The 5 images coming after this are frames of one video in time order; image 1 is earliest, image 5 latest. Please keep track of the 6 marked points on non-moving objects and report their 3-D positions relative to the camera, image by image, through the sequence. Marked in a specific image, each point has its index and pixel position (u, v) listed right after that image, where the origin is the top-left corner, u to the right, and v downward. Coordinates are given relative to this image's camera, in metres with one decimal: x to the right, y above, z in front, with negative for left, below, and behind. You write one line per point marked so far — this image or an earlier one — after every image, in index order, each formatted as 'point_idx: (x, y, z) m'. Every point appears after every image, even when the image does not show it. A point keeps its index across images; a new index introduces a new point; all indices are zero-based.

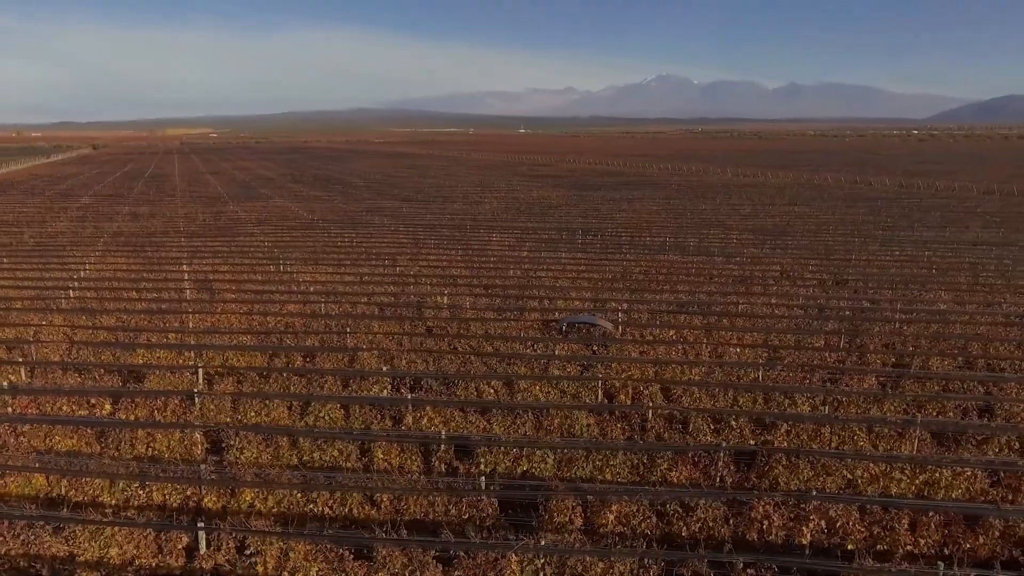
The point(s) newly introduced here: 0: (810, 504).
0: (+3.2, -2.3, +7.7) m
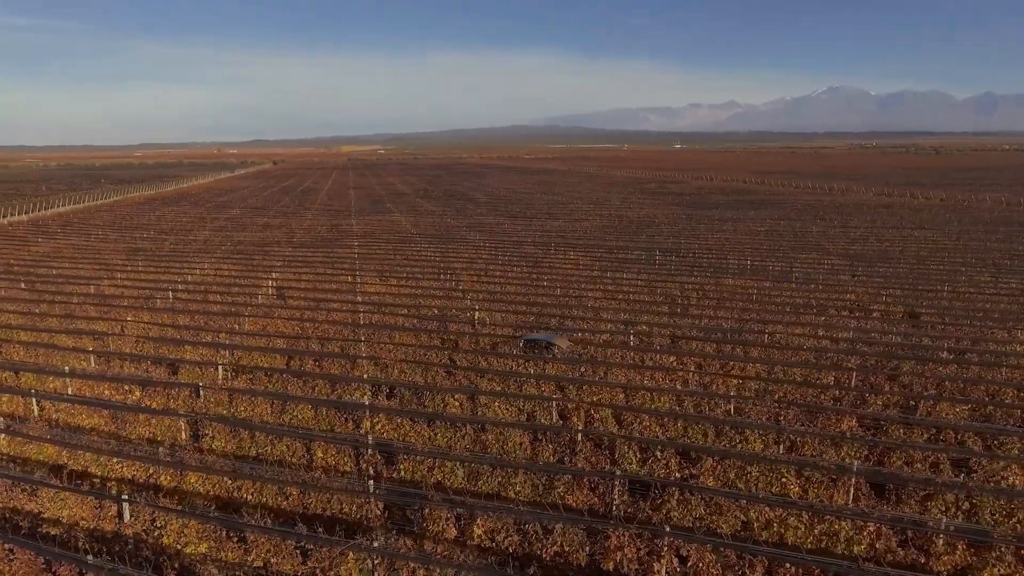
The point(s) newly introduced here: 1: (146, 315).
0: (+1.6, -2.7, +7.6) m
1: (-9.6, -0.7, +18.7) m
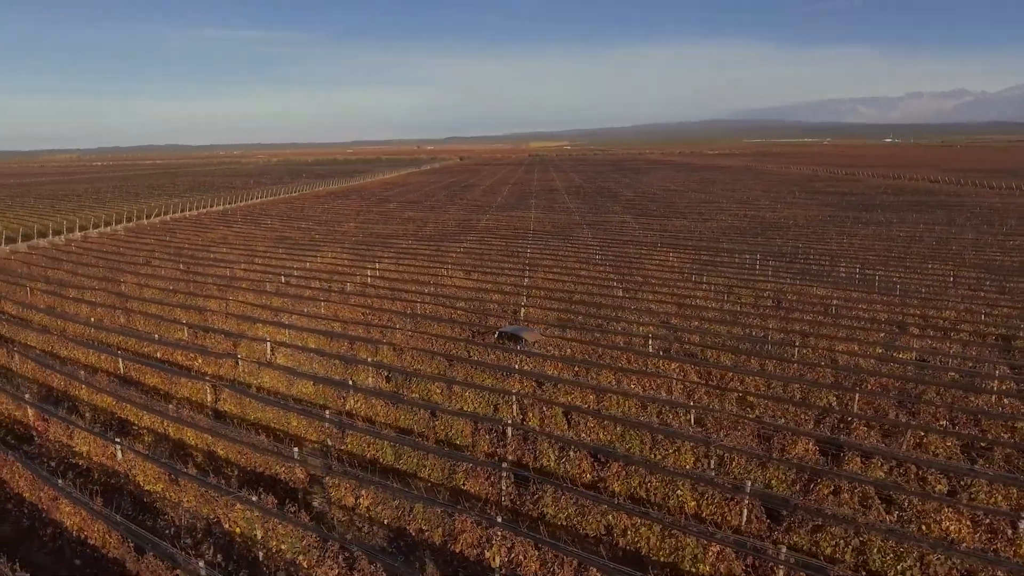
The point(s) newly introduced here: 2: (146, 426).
0: (-0.1, -2.7, +8.0) m
1: (-7.9, -0.2, +21.7) m
2: (-6.2, -2.3, +12.1) m
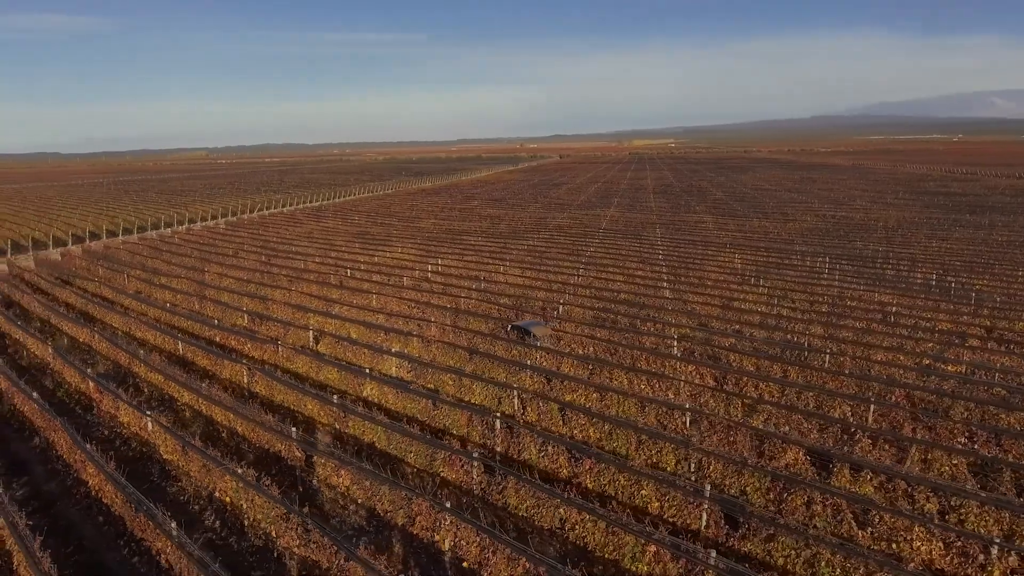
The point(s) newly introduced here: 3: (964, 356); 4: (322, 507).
0: (-0.7, -2.7, +8.3) m
1: (-6.3, 0.0, +23.0) m
2: (-6.1, -2.1, +13.2) m
3: (+9.3, -1.4, +14.7) m
4: (-2.6, -2.8, +9.4) m
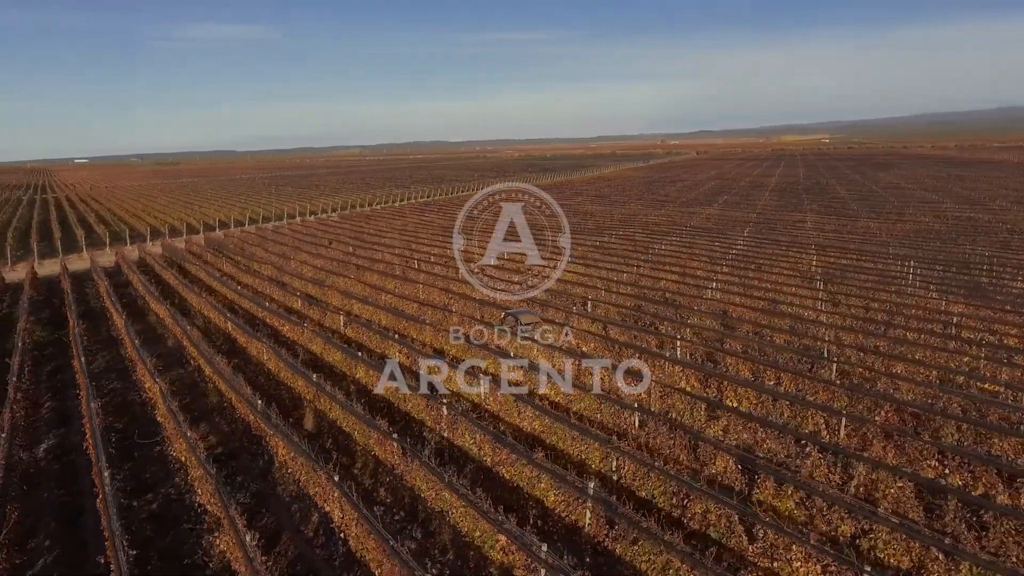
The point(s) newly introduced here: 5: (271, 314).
0: (-2.1, -2.5, +8.8) m
1: (-4.6, +0.4, +24.2) m
2: (-6.4, -1.8, +14.6) m
3: (+9.1, -1.5, +13.0) m
4: (-3.7, -2.5, +10.2) m
5: (-6.4, -0.7, +19.1) m
